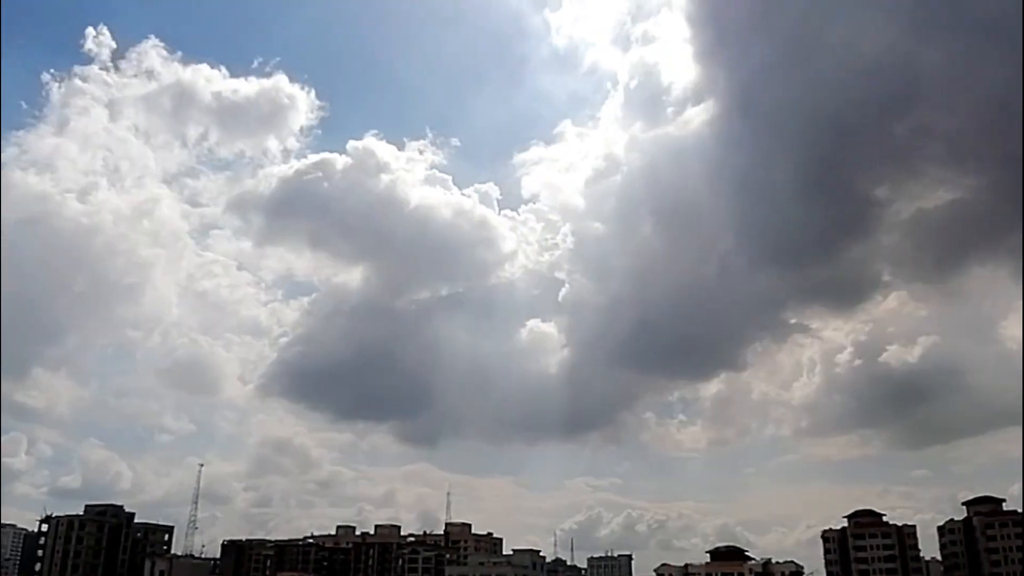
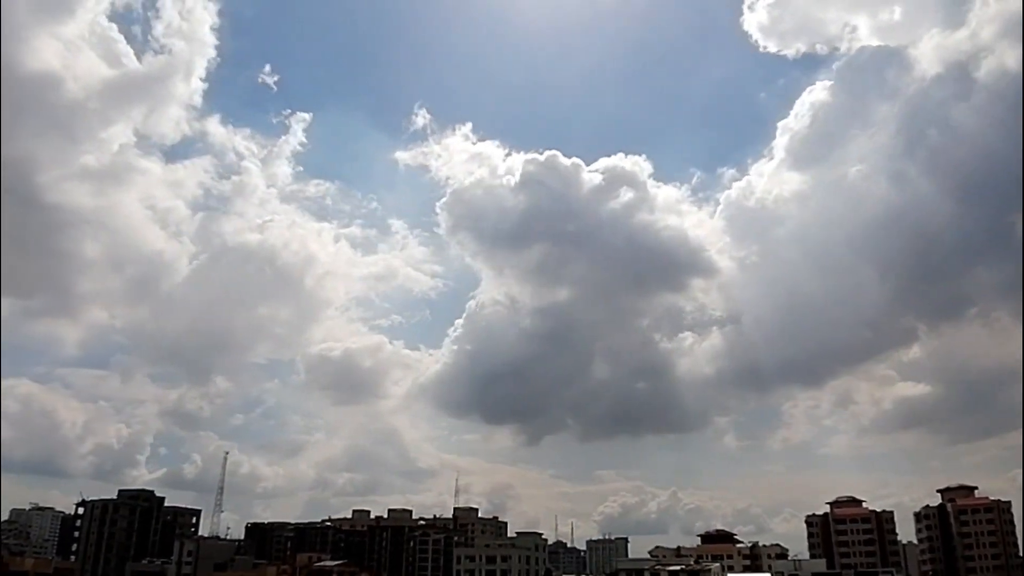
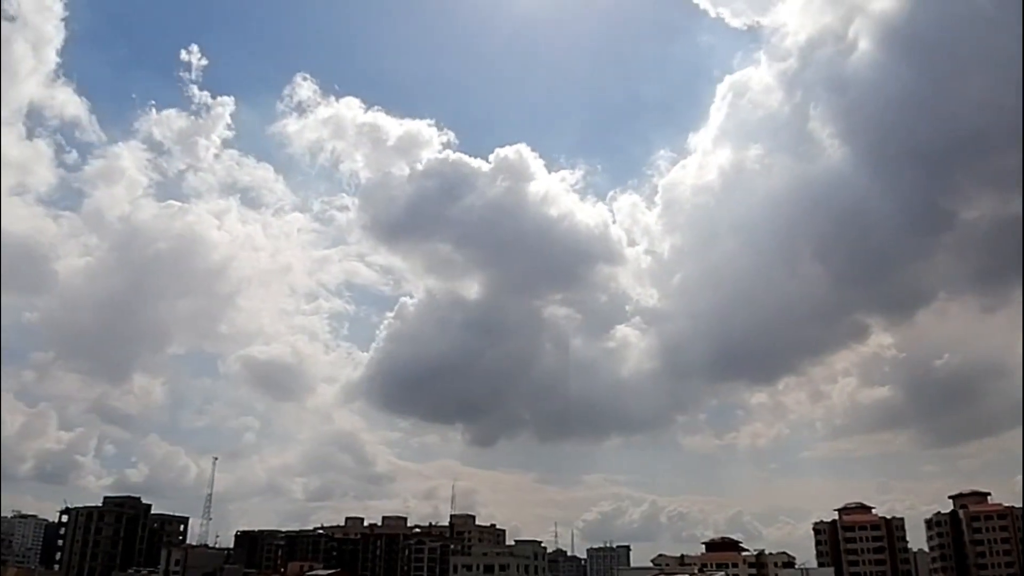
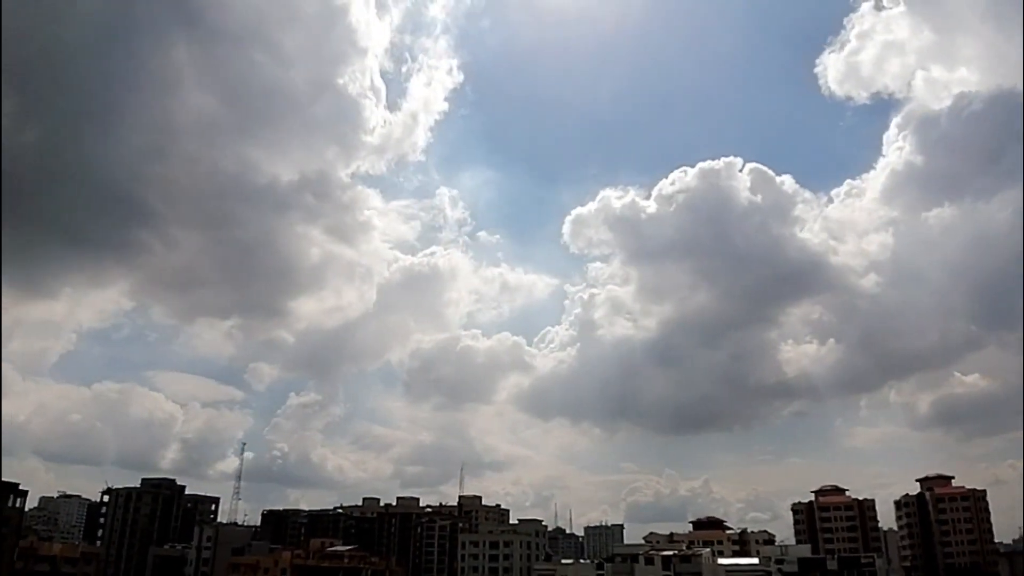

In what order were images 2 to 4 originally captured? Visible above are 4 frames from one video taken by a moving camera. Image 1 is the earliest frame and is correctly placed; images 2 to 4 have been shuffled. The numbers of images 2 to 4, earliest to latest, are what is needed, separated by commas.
3, 2, 4
